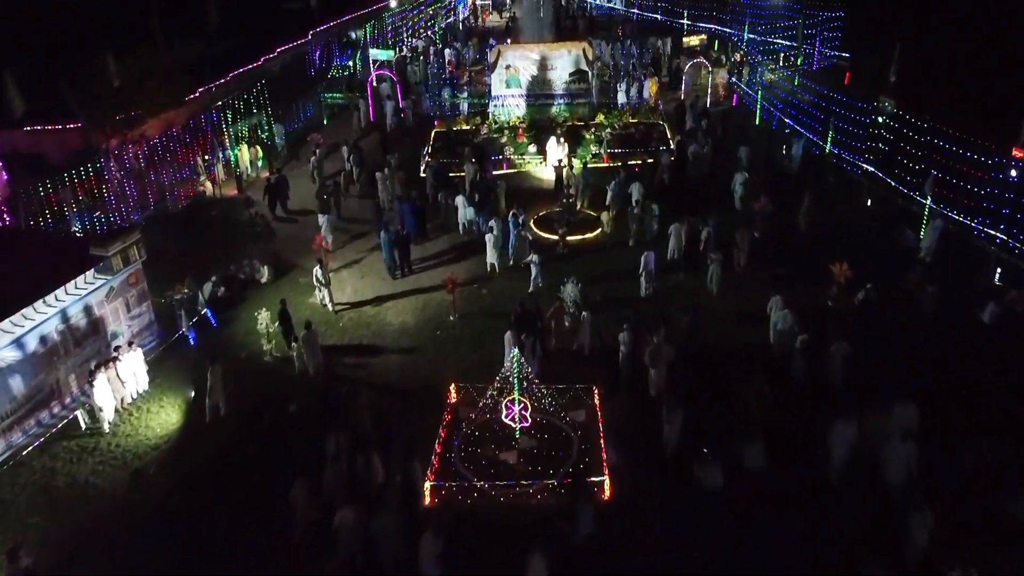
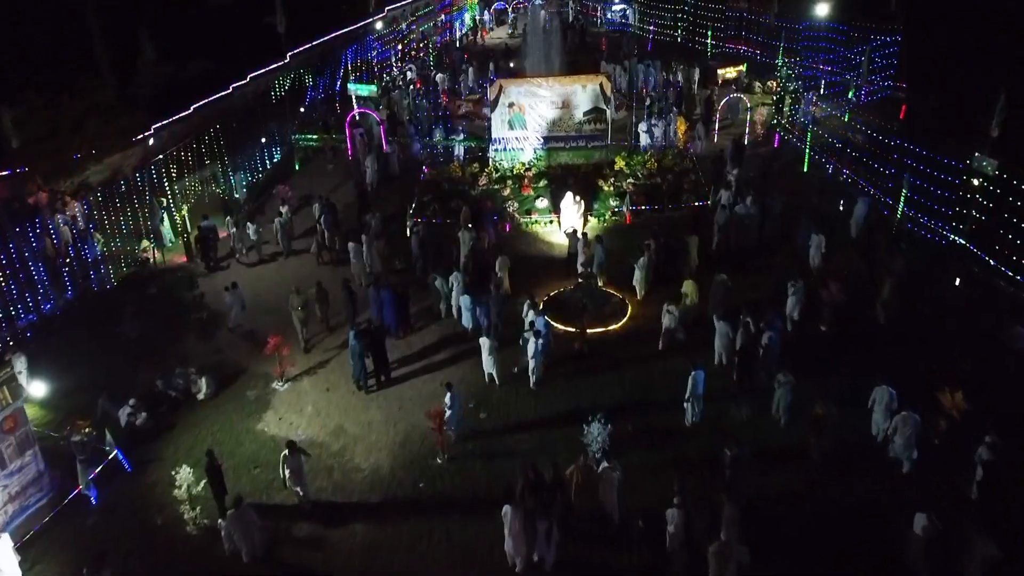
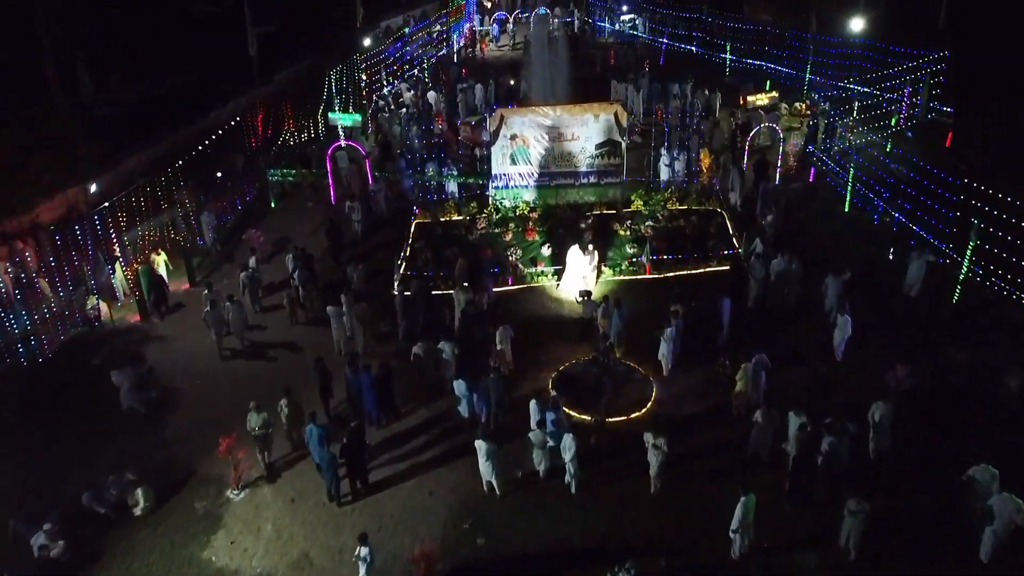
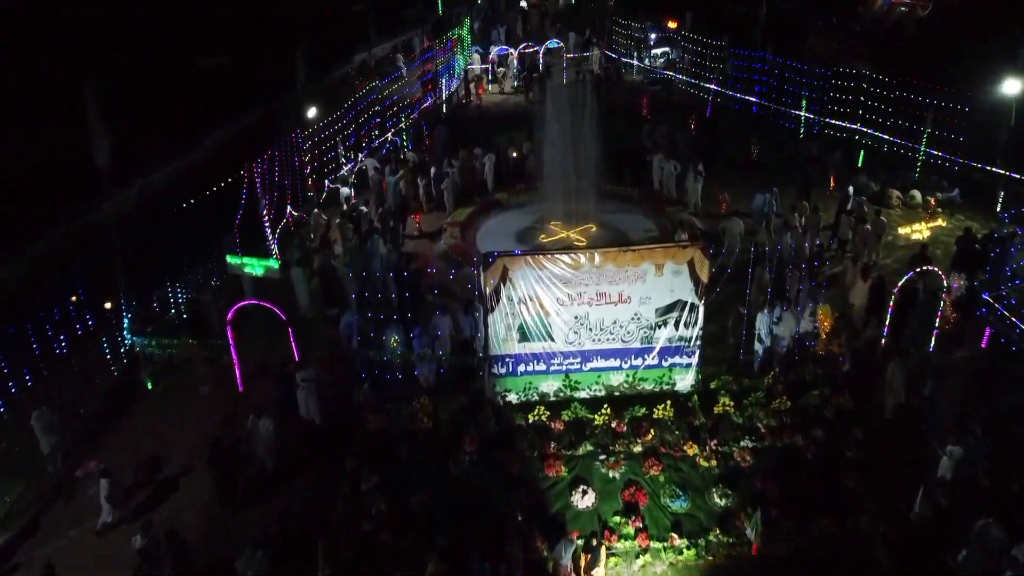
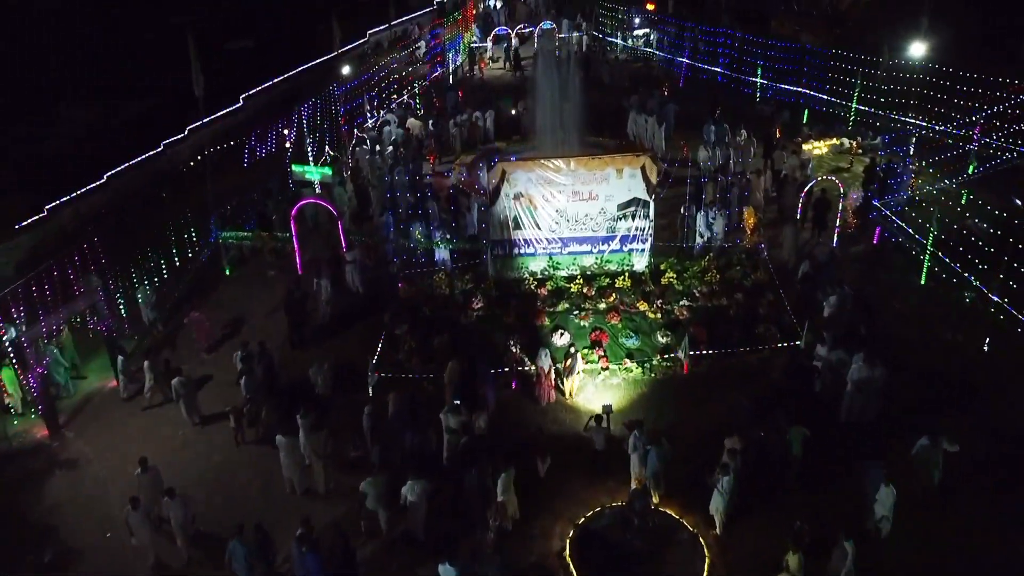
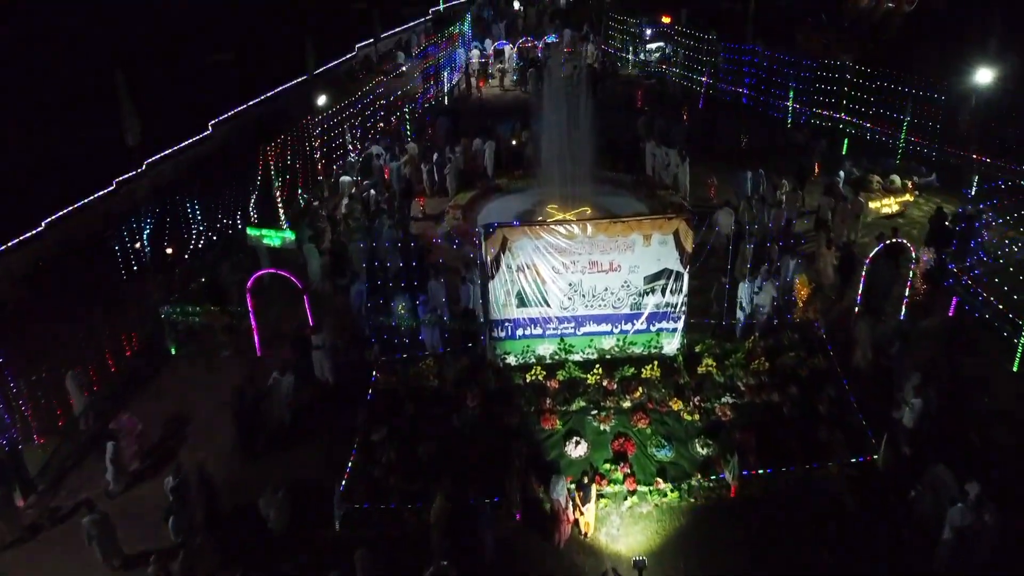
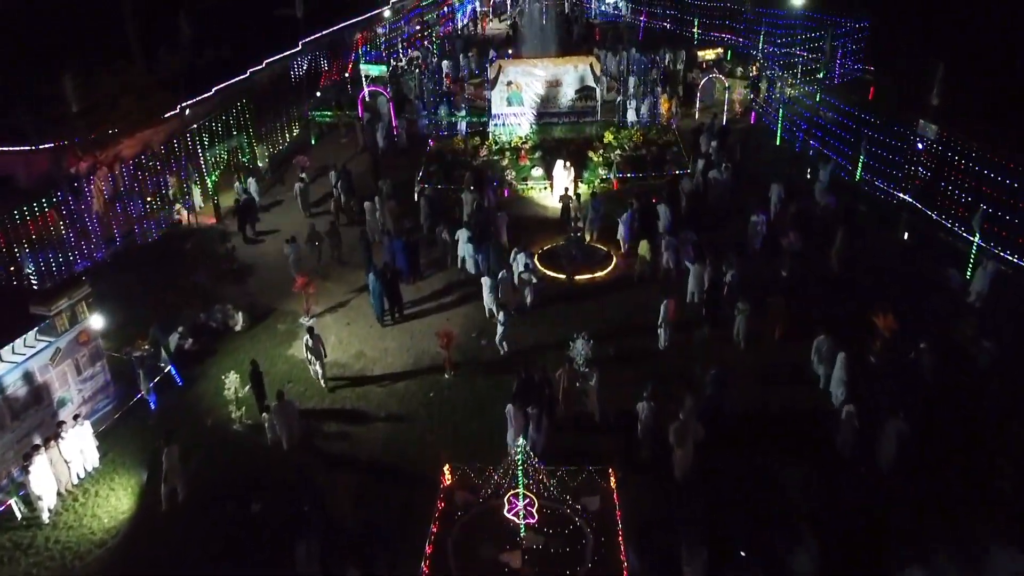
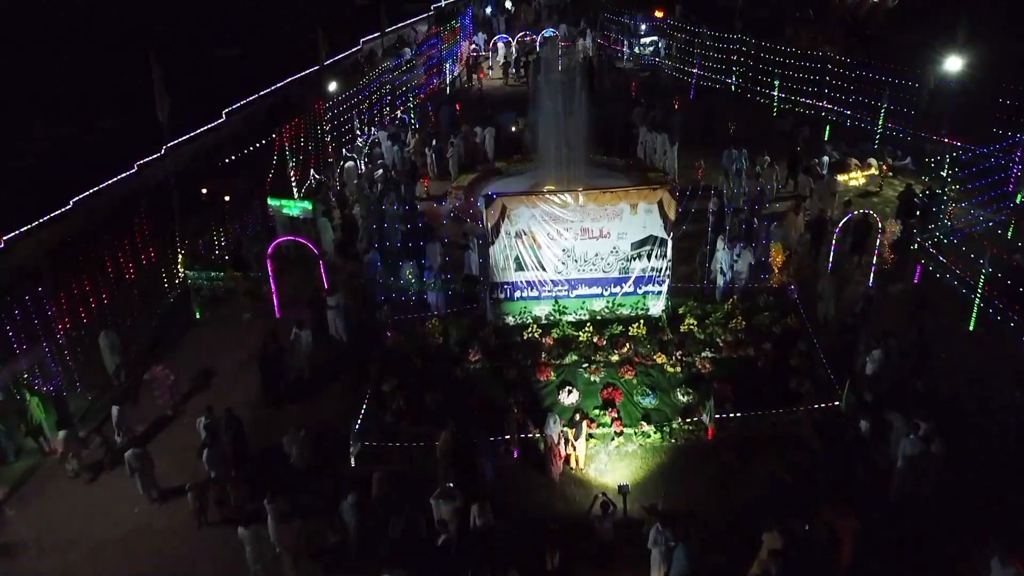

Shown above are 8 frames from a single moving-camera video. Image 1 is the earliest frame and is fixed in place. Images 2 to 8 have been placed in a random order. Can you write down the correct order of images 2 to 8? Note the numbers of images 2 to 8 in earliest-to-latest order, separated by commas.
7, 2, 3, 5, 8, 6, 4
